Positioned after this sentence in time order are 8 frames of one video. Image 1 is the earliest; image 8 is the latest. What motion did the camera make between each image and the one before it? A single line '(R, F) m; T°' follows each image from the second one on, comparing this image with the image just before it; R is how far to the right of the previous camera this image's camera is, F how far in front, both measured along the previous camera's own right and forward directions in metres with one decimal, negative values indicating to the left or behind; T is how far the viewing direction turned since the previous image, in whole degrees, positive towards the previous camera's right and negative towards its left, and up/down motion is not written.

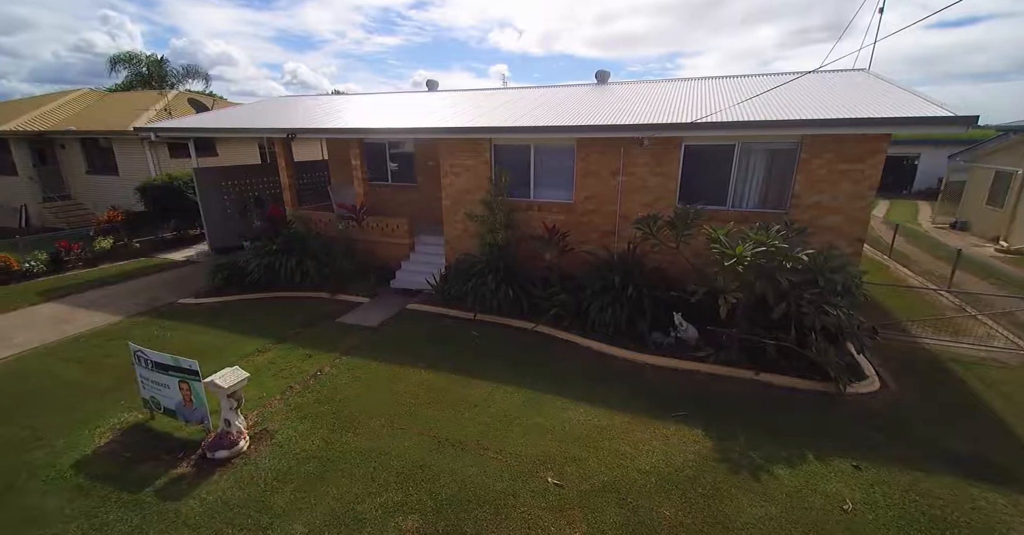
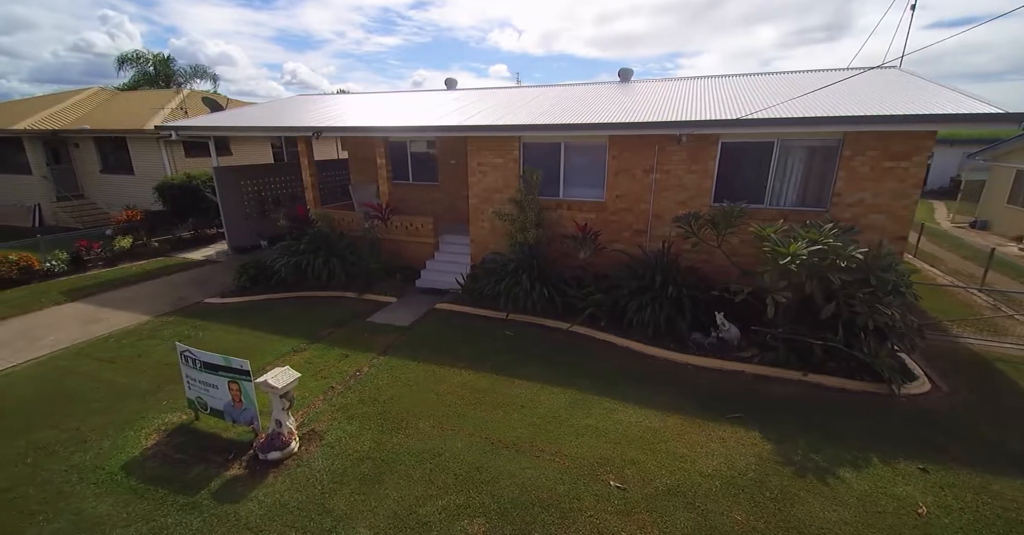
(-0.5, +0.1) m; 0°
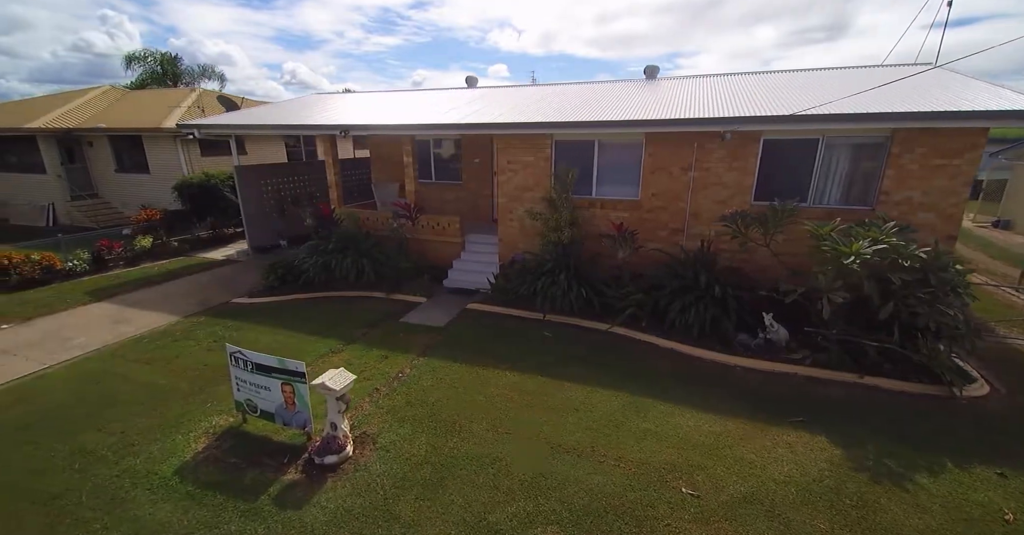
(-0.6, +0.1) m; 0°
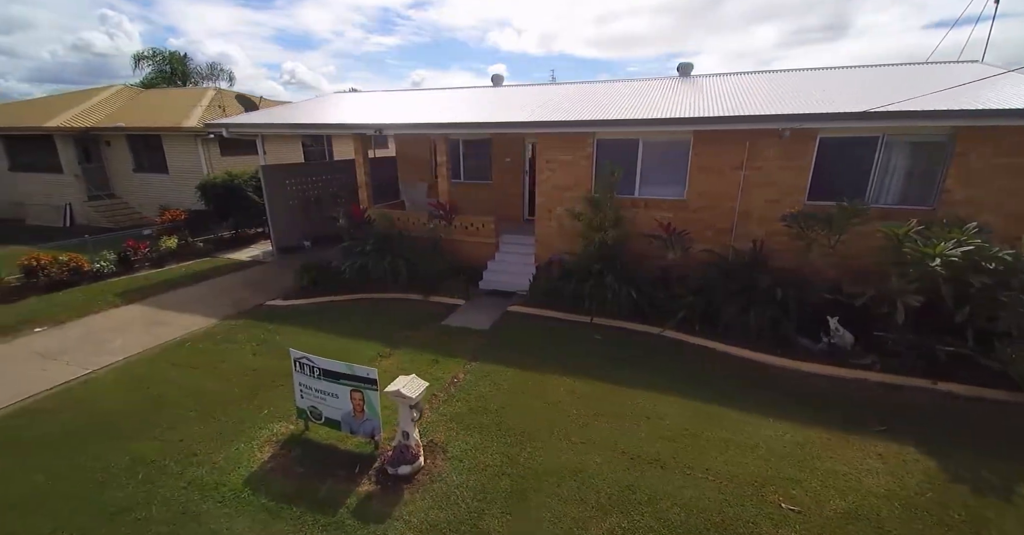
(-0.7, +0.2) m; 0°
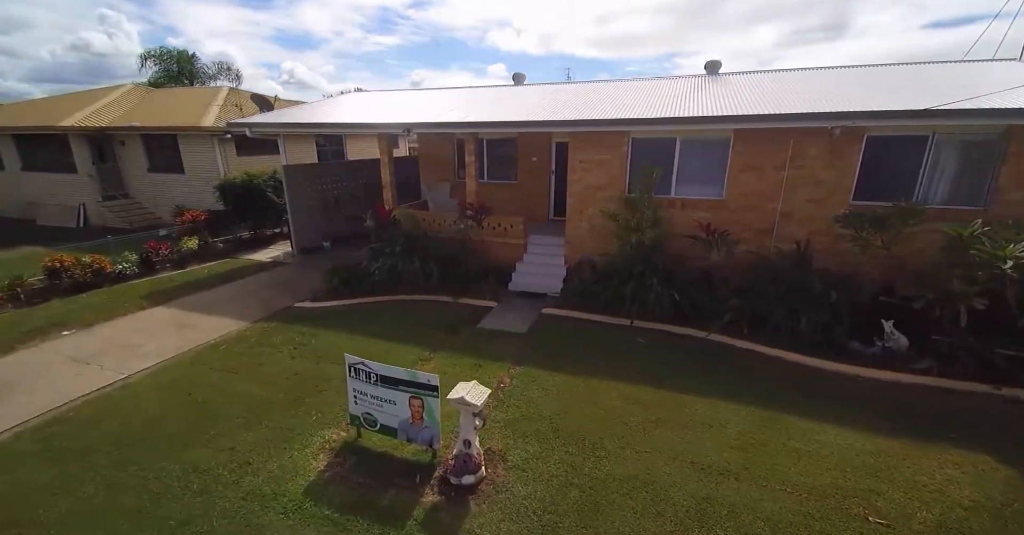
(-0.6, +0.1) m; 0°
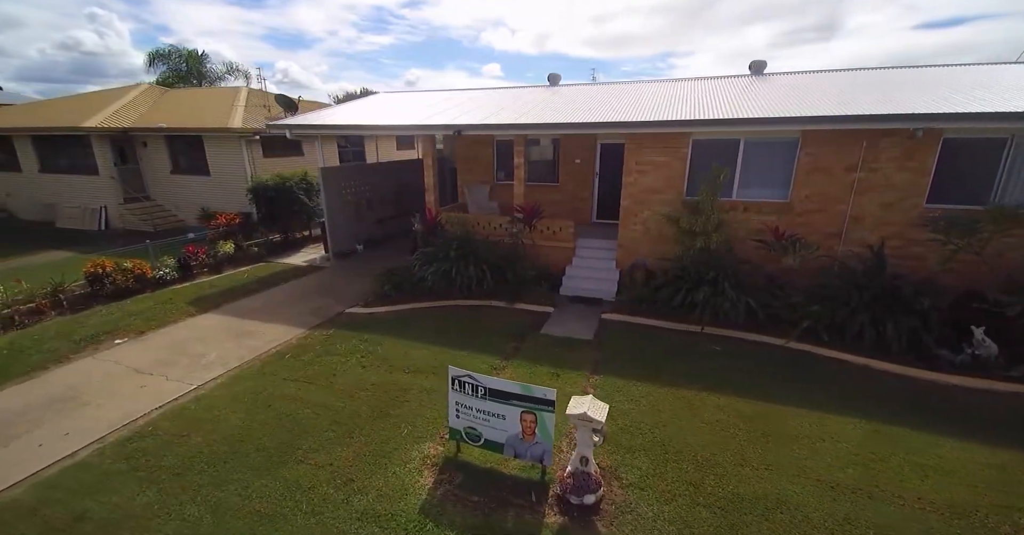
(-1.0, +0.2) m; 0°
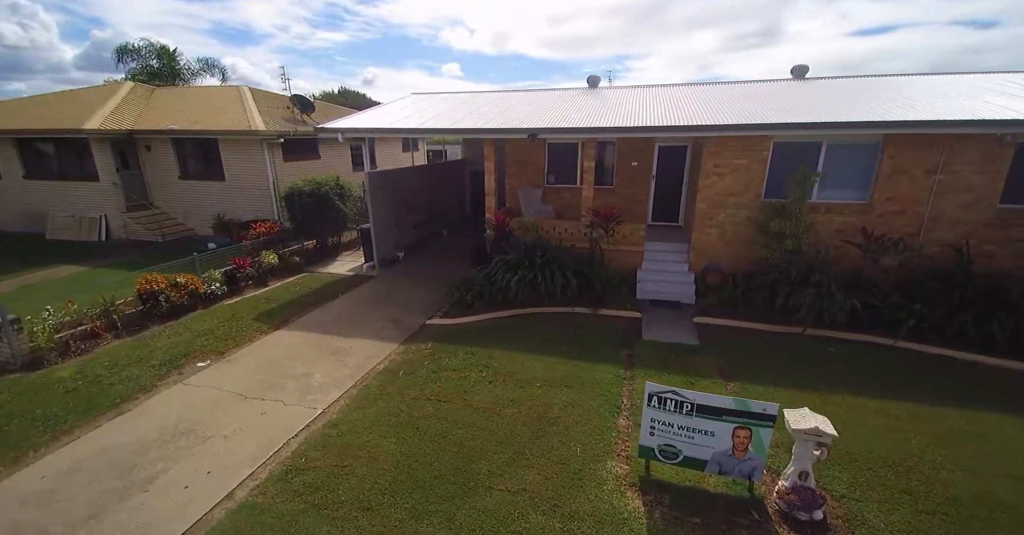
(-2.1, +0.2) m; +4°
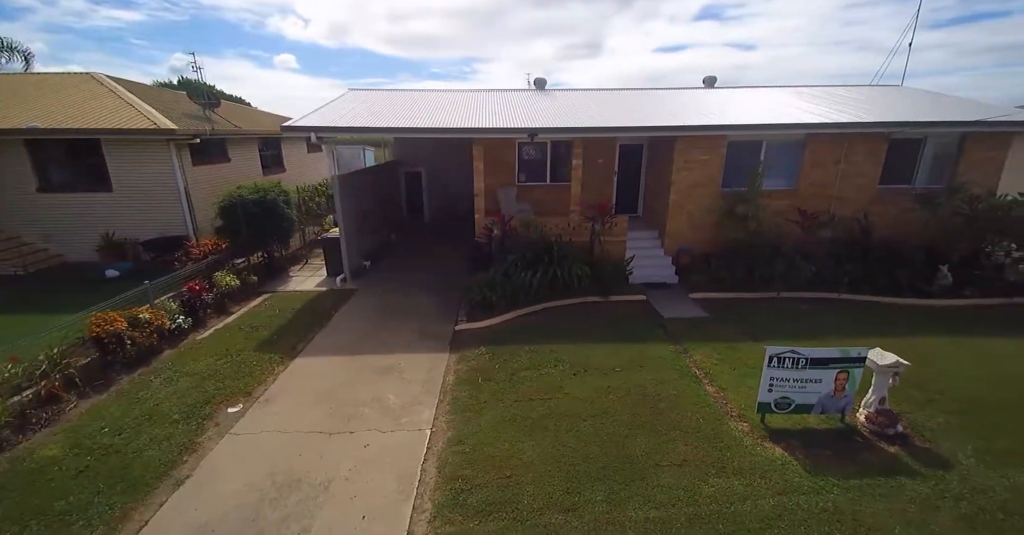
(-2.6, +0.3) m; +16°
